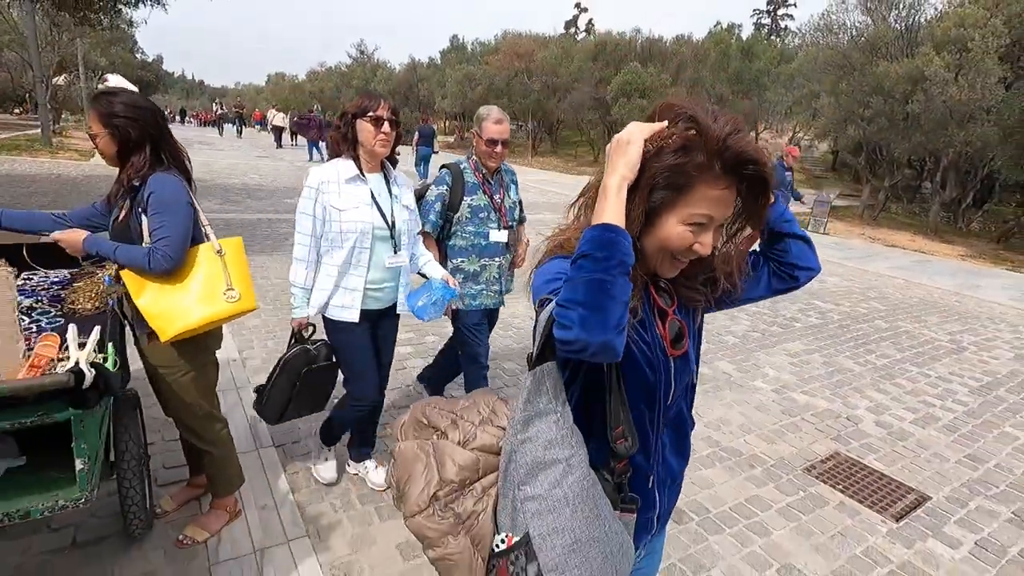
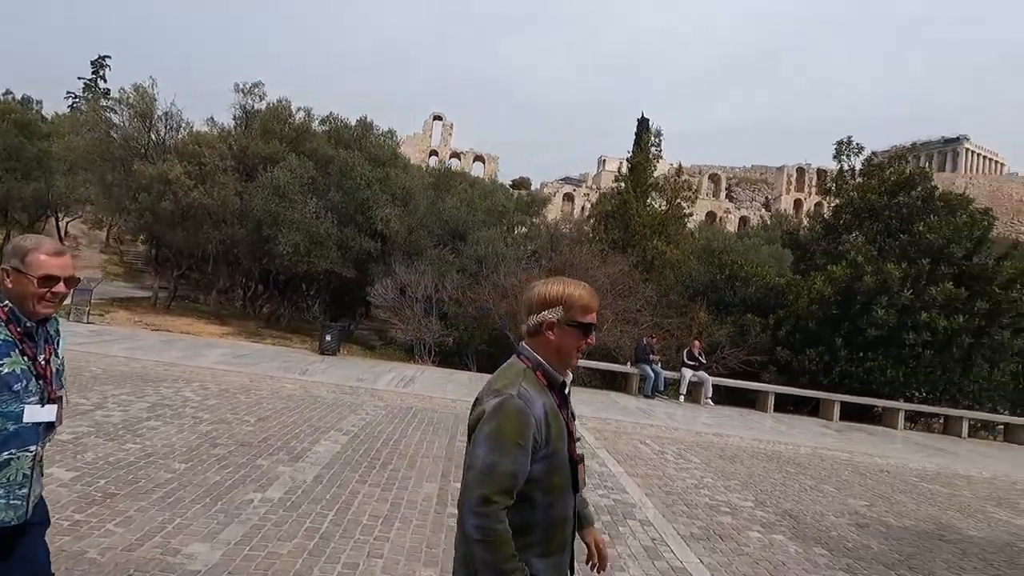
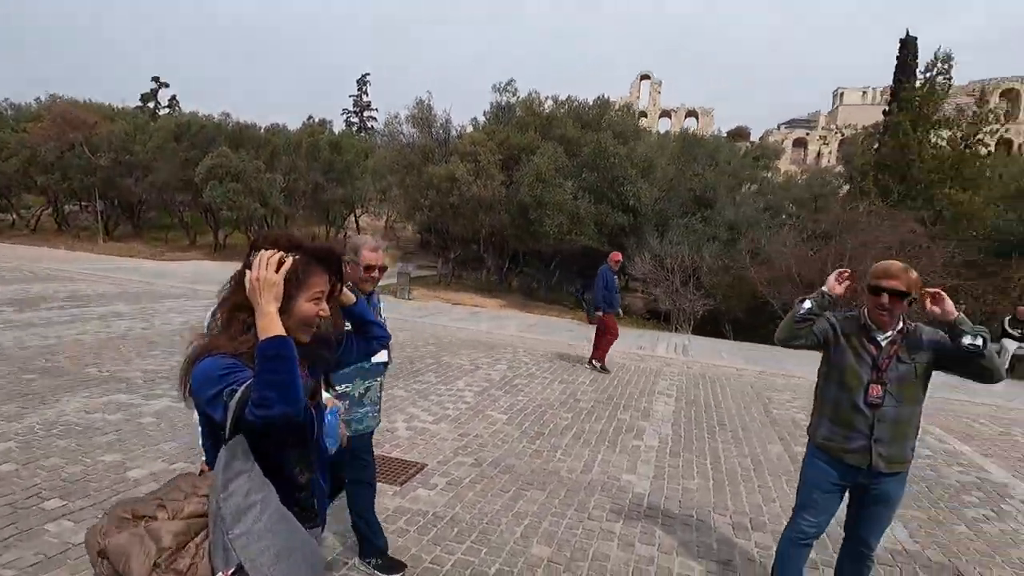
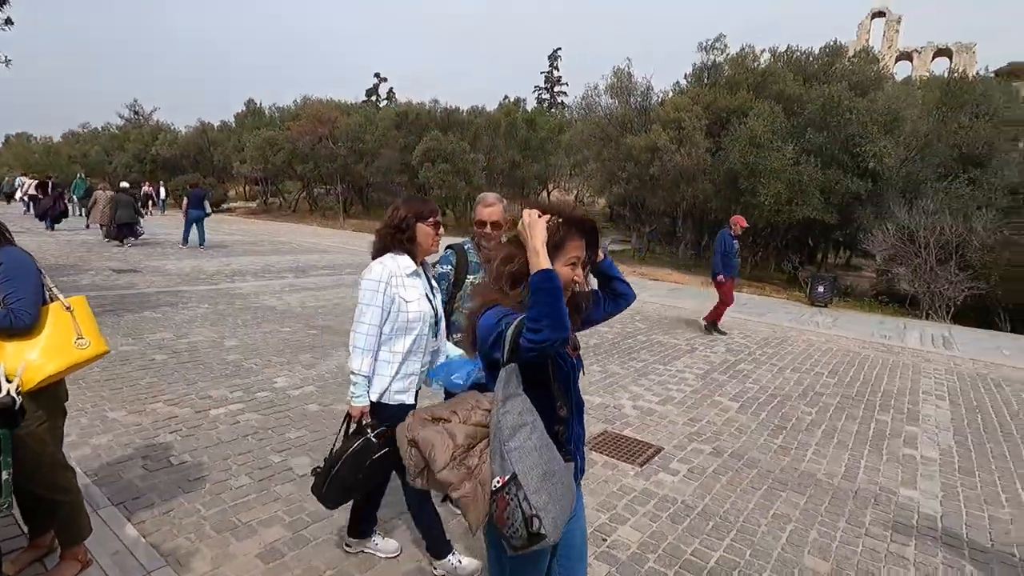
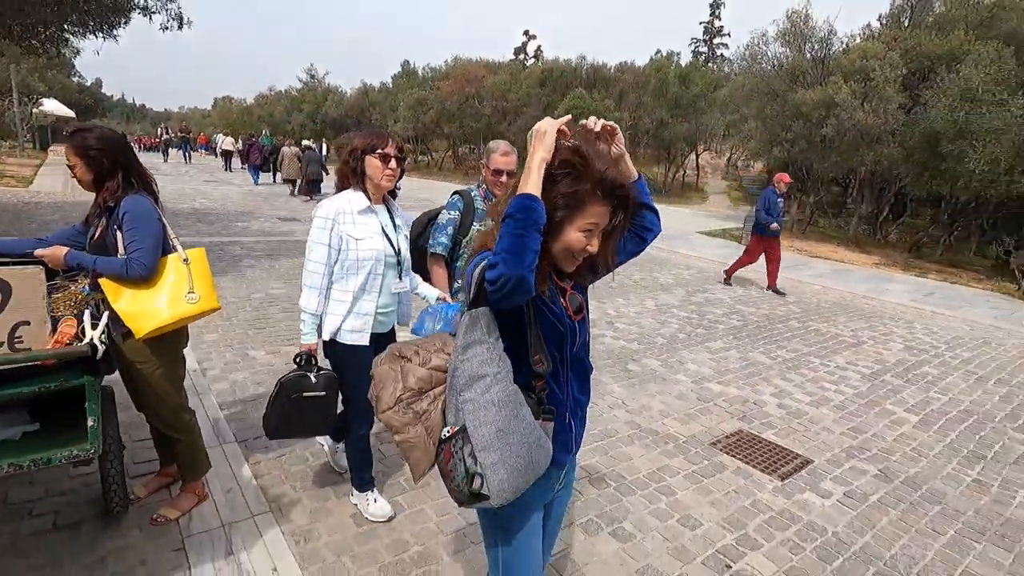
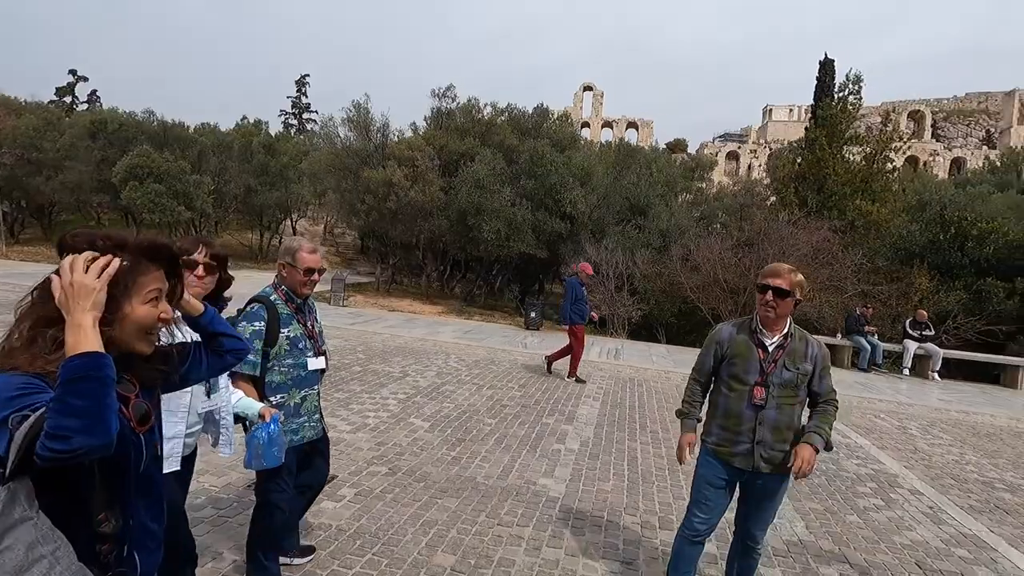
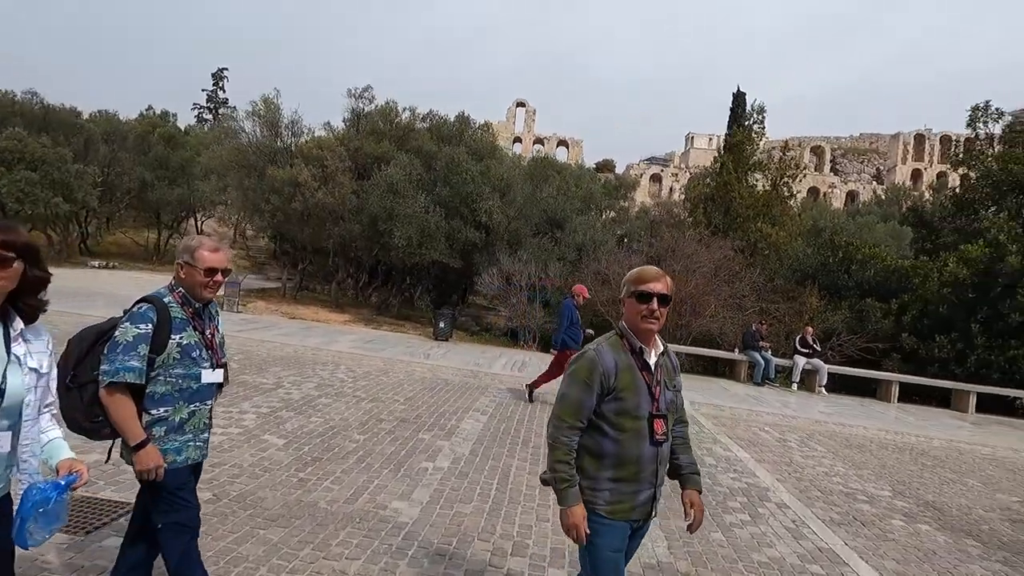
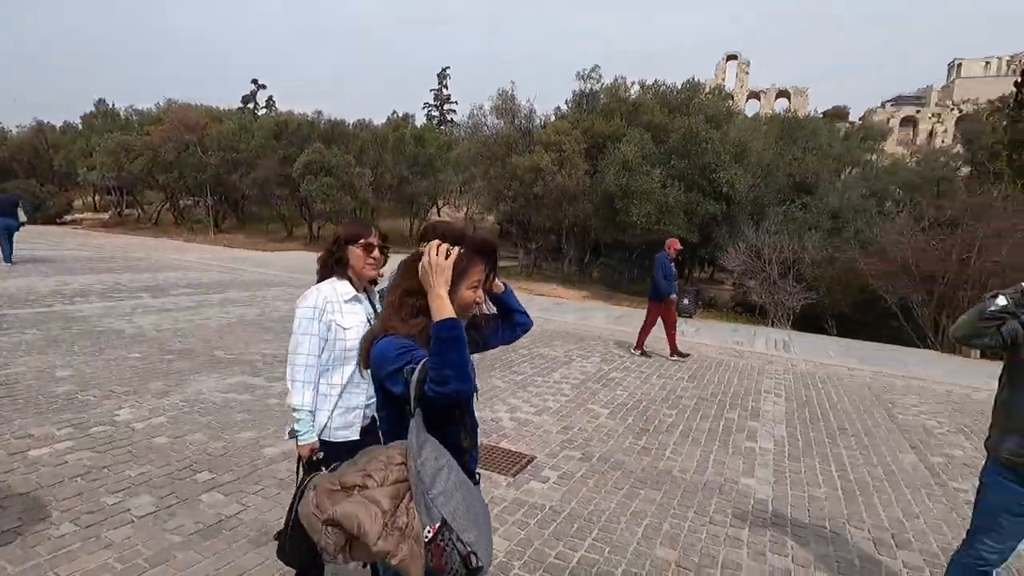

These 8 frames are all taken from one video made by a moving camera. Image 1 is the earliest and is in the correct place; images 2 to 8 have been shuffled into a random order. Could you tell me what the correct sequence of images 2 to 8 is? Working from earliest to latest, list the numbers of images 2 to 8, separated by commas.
5, 4, 8, 3, 6, 7, 2
